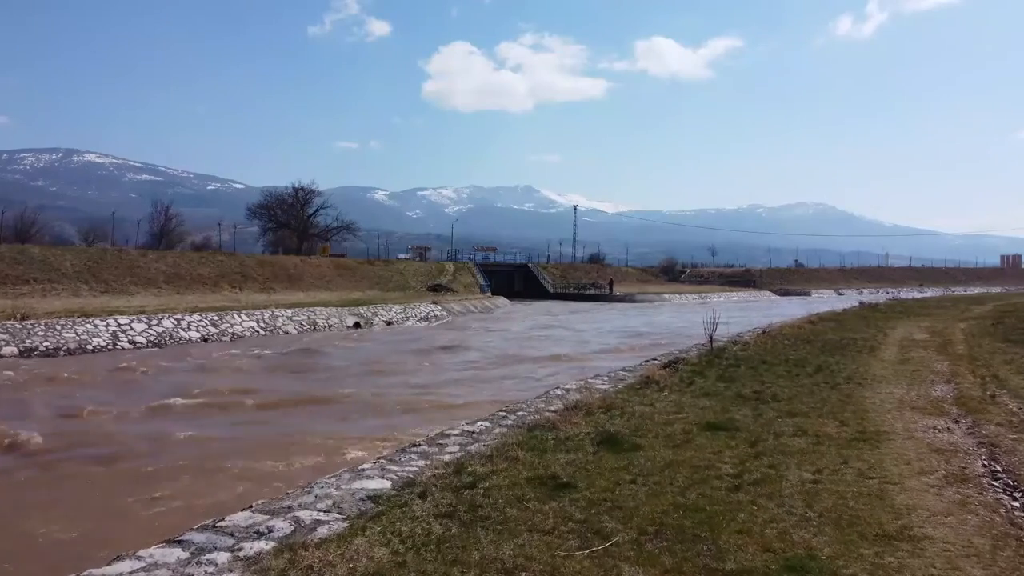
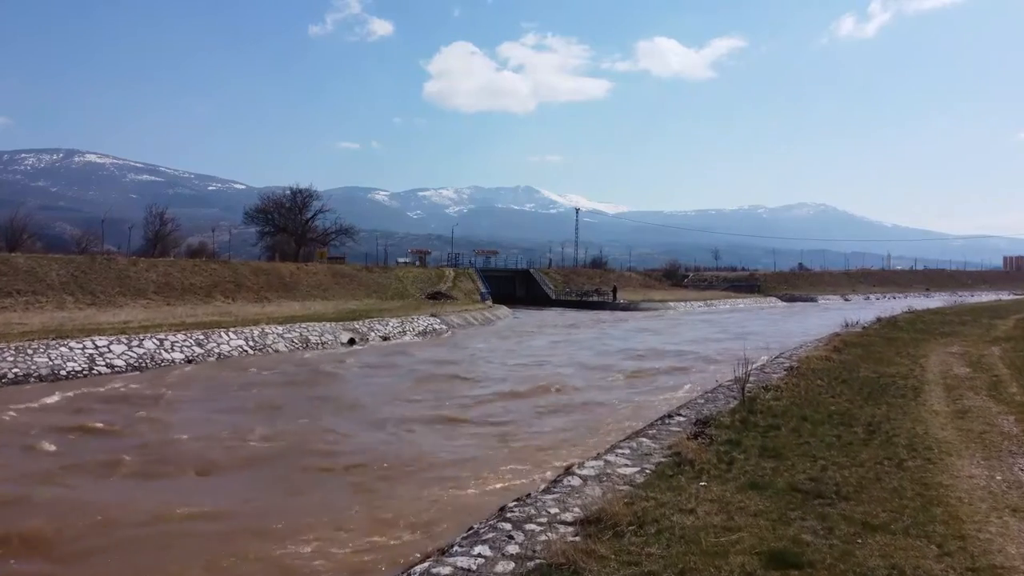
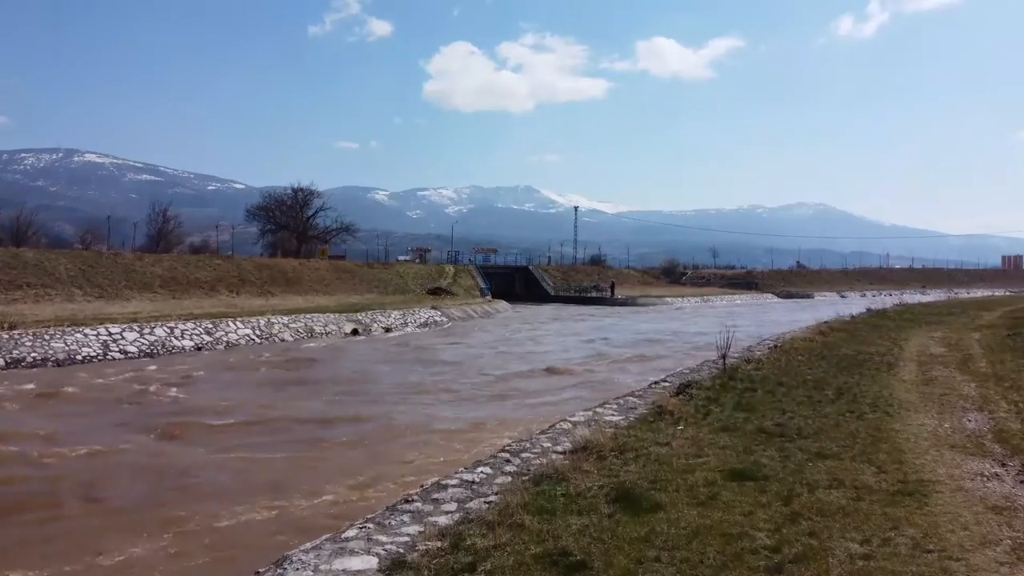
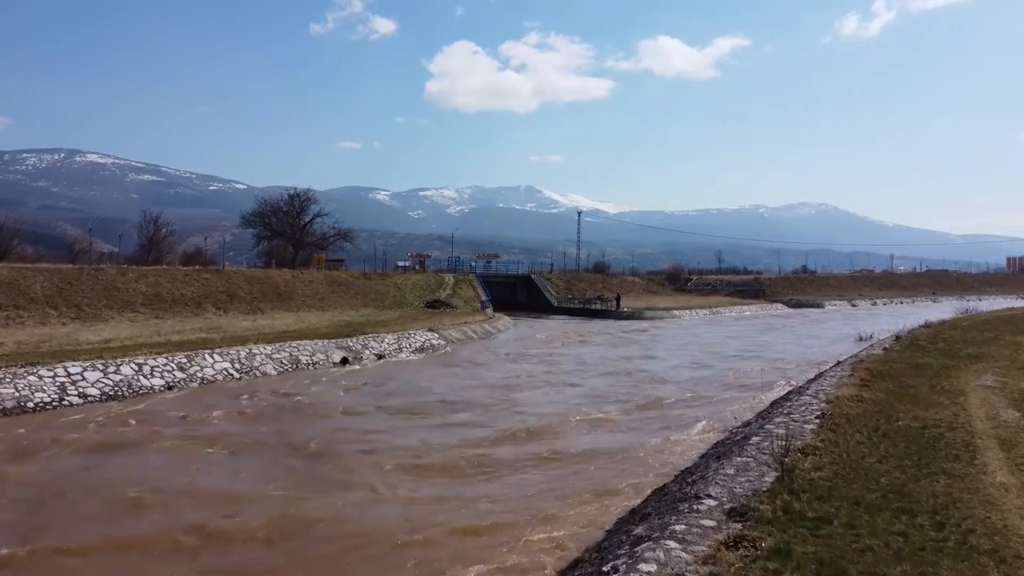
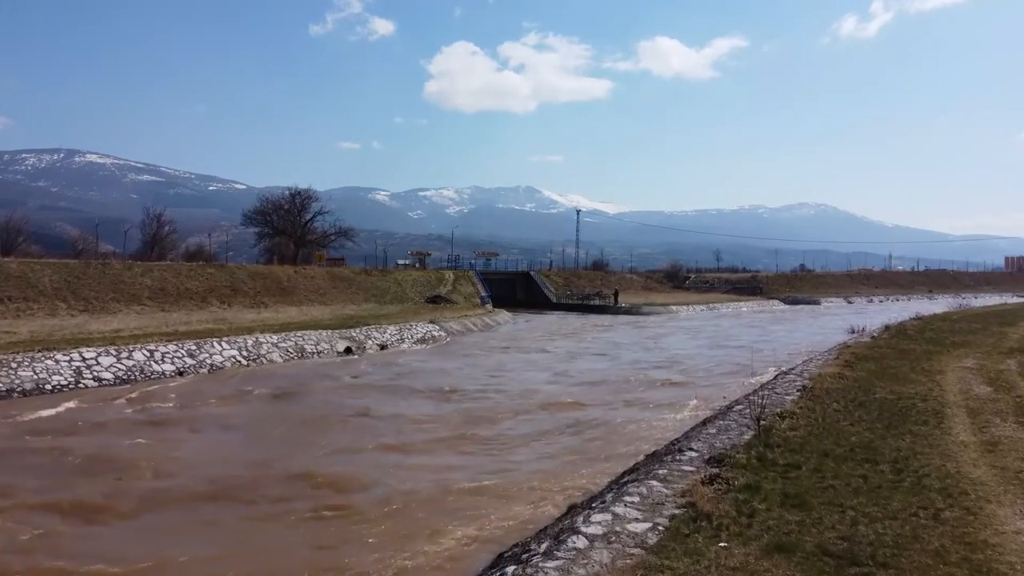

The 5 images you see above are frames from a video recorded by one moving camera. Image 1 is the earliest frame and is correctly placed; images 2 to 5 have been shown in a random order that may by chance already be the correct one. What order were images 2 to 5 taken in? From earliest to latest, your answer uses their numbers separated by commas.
3, 2, 5, 4
